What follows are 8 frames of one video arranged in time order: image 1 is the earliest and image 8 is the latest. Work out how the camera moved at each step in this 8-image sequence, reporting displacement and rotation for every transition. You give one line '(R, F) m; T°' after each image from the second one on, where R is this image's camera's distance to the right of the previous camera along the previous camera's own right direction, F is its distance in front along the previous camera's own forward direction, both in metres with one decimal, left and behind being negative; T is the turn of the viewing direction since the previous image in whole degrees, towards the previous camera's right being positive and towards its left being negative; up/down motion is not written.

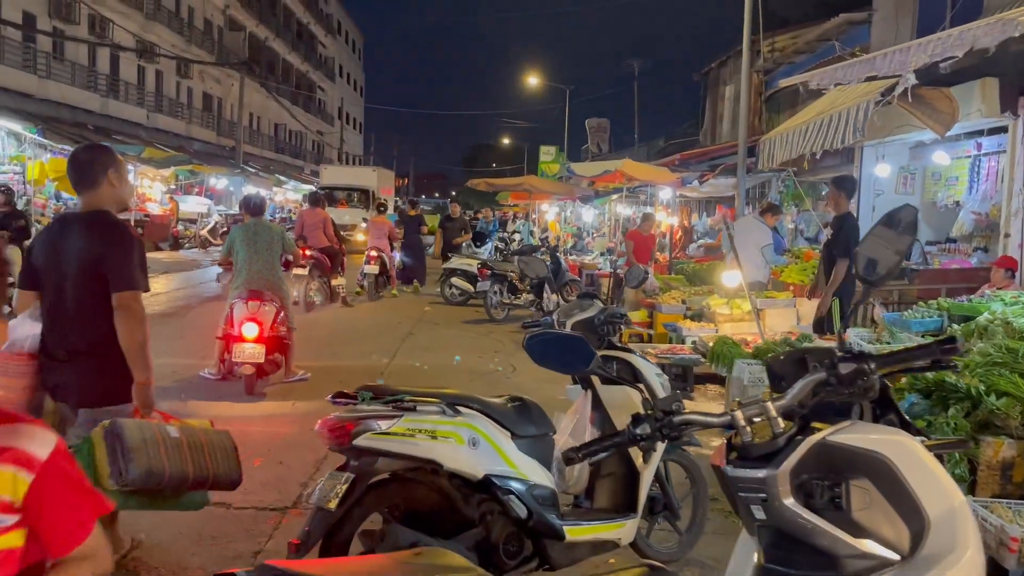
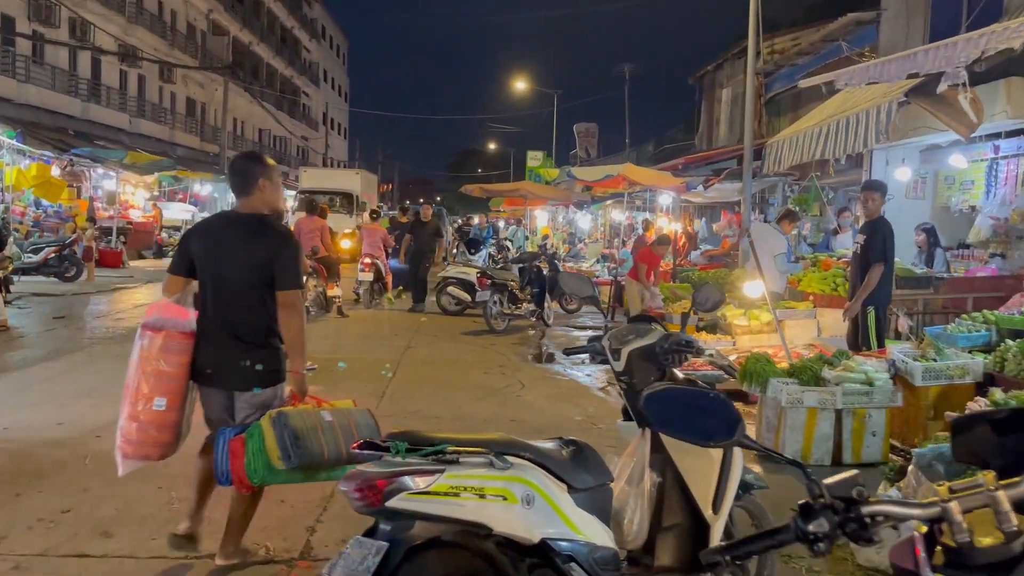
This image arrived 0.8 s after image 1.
(-0.2, +0.5) m; +1°
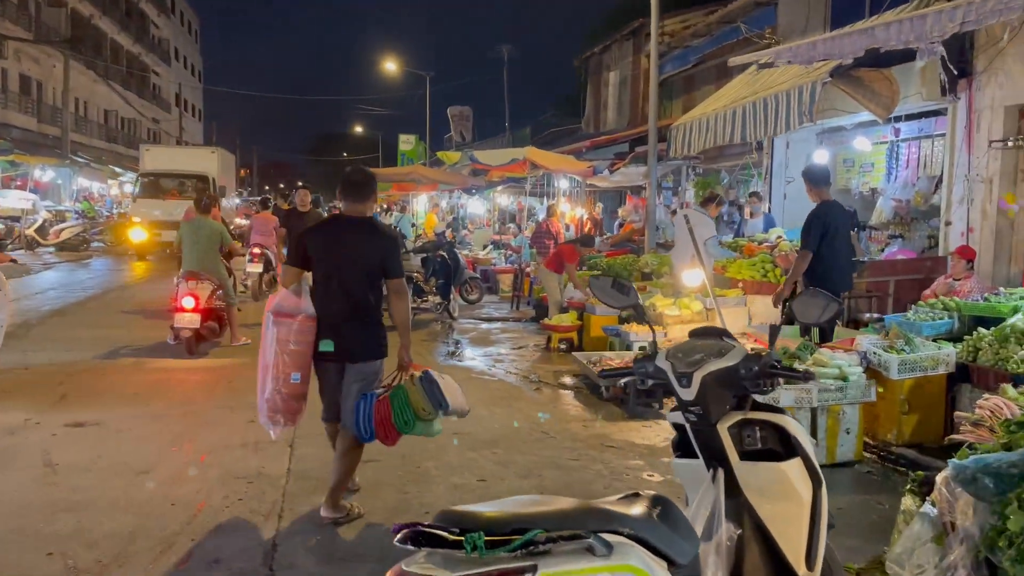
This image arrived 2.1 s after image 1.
(-0.5, +0.7) m; +9°
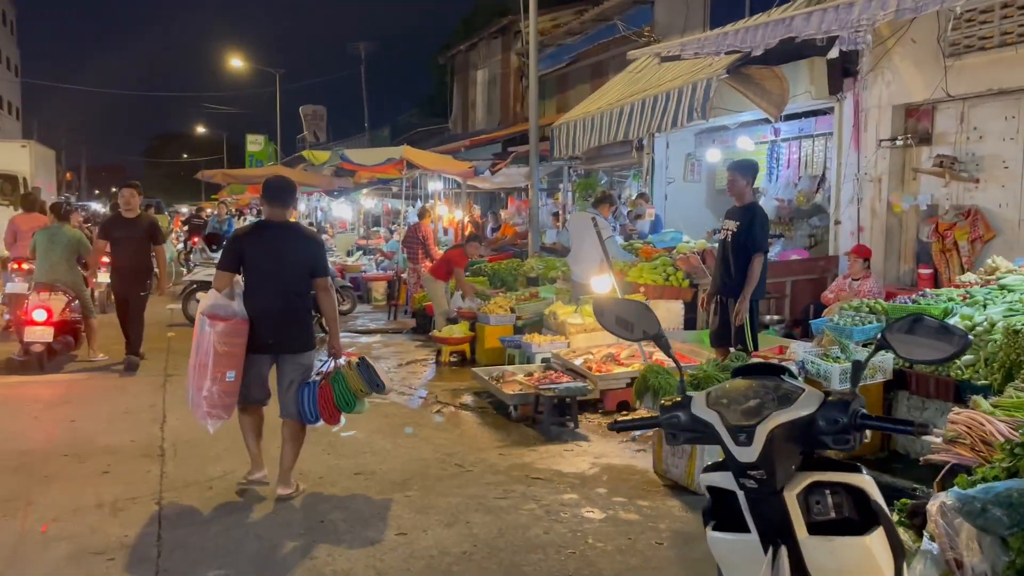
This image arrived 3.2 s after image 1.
(-0.3, +0.7) m; +10°
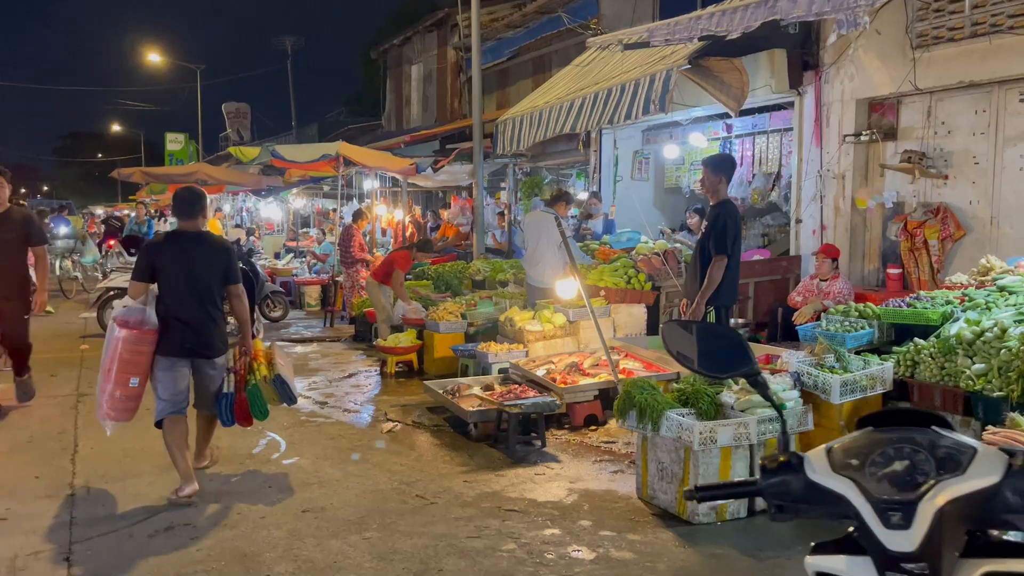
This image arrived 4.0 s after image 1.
(-0.2, +0.6) m; +5°
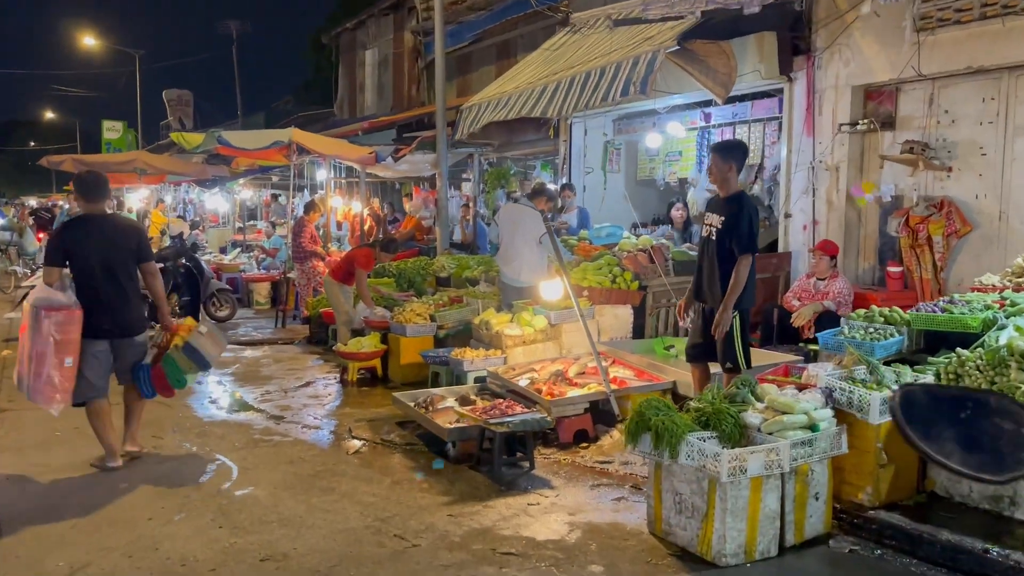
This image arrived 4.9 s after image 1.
(-0.2, +0.6) m; +3°
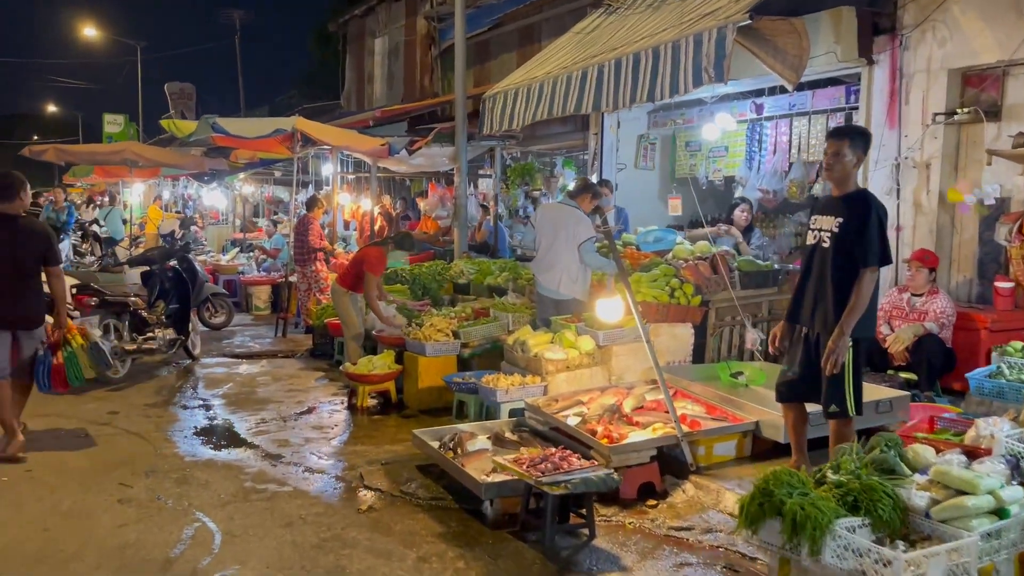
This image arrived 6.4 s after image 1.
(-0.3, +1.0) m; 0°
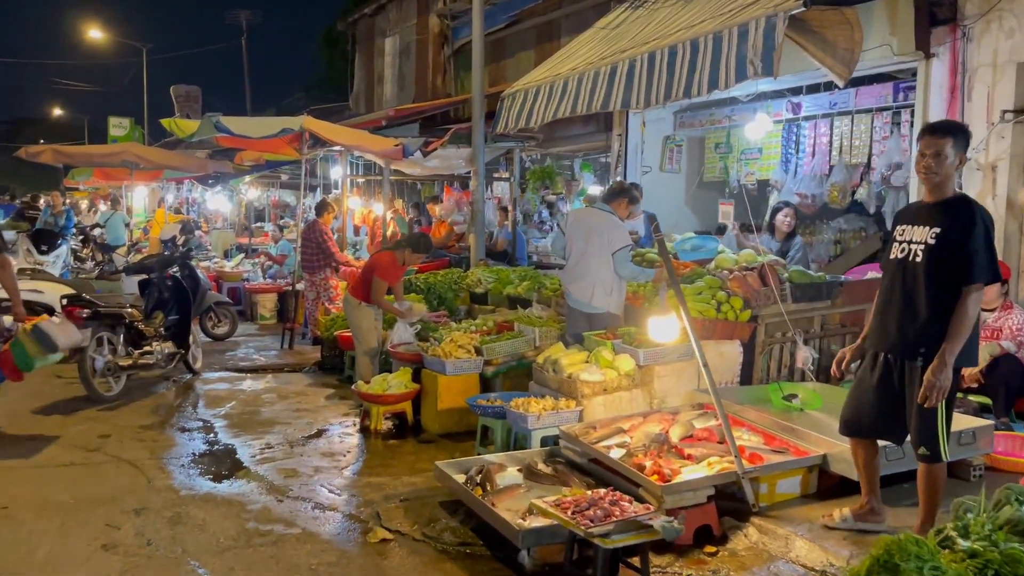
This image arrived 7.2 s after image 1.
(-0.2, +0.5) m; 0°
